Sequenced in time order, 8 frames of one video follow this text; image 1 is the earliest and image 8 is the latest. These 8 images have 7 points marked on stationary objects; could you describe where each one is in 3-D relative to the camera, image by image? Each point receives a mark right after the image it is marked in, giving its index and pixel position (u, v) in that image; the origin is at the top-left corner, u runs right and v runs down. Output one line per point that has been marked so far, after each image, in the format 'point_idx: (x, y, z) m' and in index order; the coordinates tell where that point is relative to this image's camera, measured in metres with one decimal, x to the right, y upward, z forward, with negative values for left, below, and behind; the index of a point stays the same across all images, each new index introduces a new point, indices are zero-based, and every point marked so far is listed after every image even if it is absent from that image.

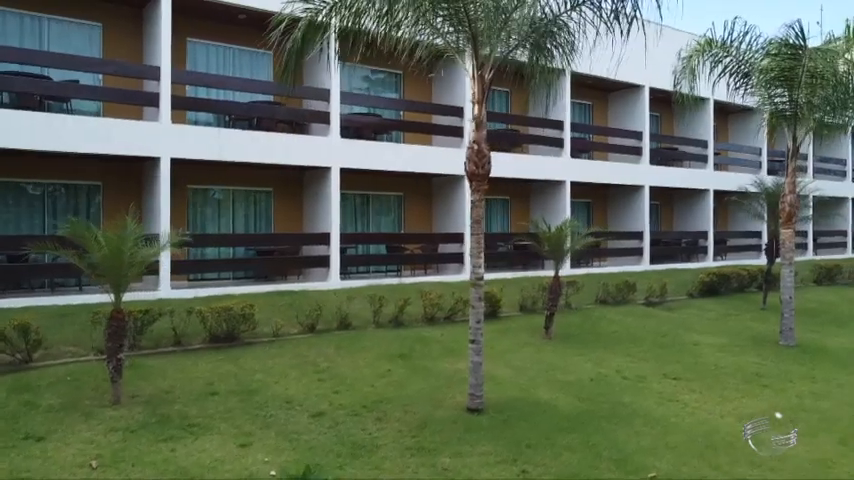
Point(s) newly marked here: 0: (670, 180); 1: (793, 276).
0: (+6.6, +1.6, +19.9) m
1: (+6.0, -0.6, +12.0) m
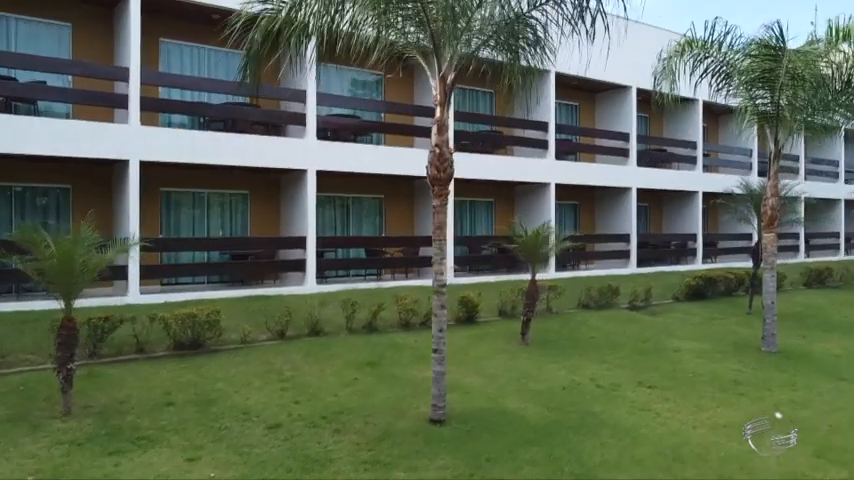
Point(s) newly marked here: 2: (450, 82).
0: (+6.2, +1.6, +19.7) m
1: (+5.6, -0.7, +11.7) m
2: (+0.2, +1.6, +7.4) m
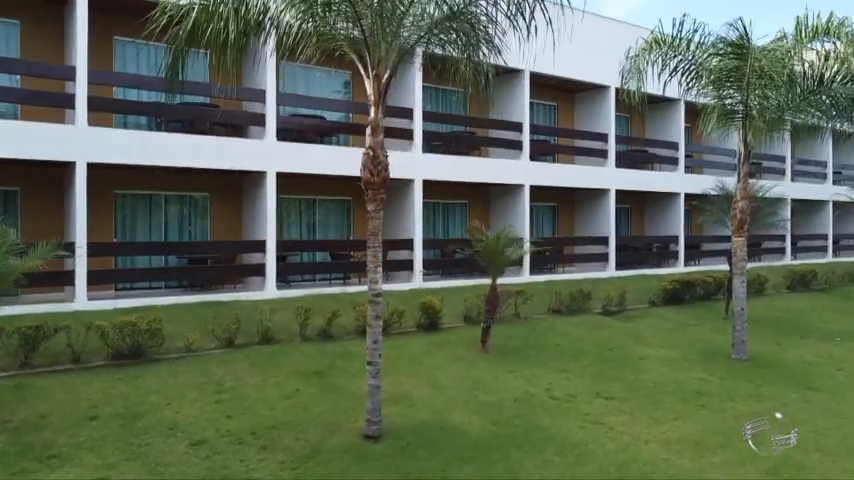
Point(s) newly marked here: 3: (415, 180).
0: (+5.6, +1.5, +19.3) m
1: (+5.0, -0.7, +11.4) m
2: (-0.4, +1.6, +7.1) m
3: (-0.3, +1.3, +15.1) m
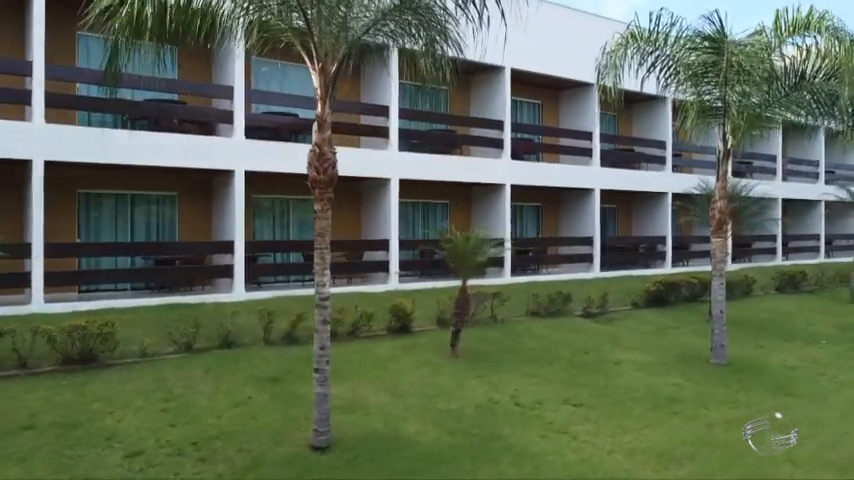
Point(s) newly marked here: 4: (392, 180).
0: (+5.1, +1.5, +19.0) m
1: (+4.5, -0.7, +11.0) m
2: (-0.9, +1.5, +6.7) m
3: (-0.8, +1.2, +14.8) m
4: (-0.7, +1.2, +14.8) m
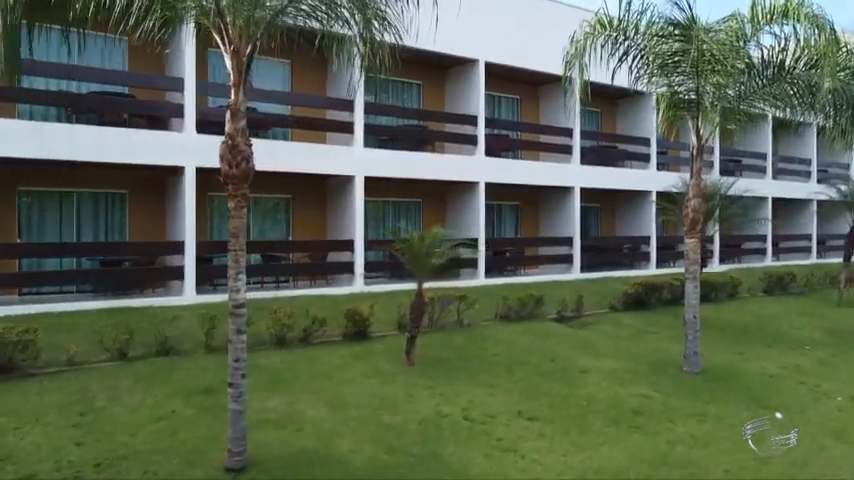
0: (+4.5, +1.5, +18.4) m
1: (+3.9, -0.7, +10.4) m
2: (-1.5, +1.5, +6.1) m
3: (-1.4, +1.2, +14.1) m
4: (-1.4, +1.2, +14.1) m
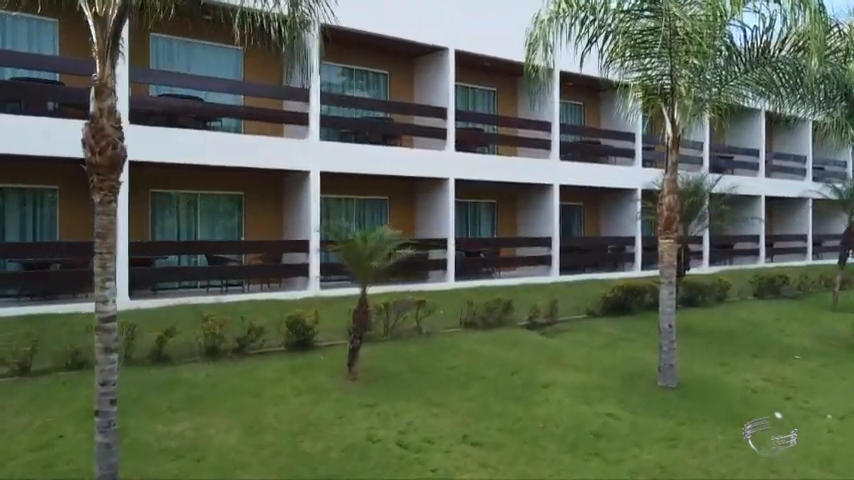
0: (+3.8, +1.5, +17.4) m
1: (+3.2, -0.7, +9.4) m
2: (-2.2, +1.5, +5.1) m
3: (-2.1, +1.2, +13.1) m
4: (-2.1, +1.2, +13.1) m
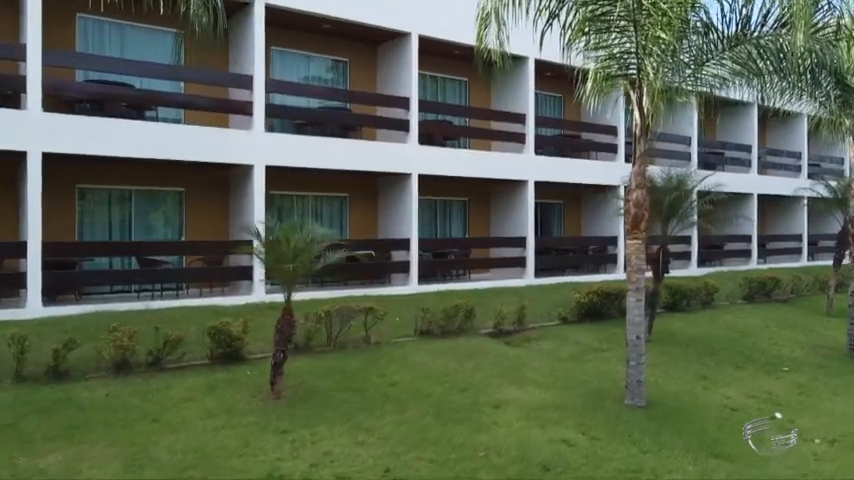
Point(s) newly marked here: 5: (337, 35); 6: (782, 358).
0: (+3.1, +1.5, +16.3) m
1: (+2.5, -0.8, +8.4) m
2: (-2.9, +1.5, +4.1) m
3: (-2.8, +1.2, +12.1) m
4: (-2.8, +1.2, +12.1) m
5: (-1.8, +4.1, +14.7) m
6: (+5.6, -1.9, +11.6) m
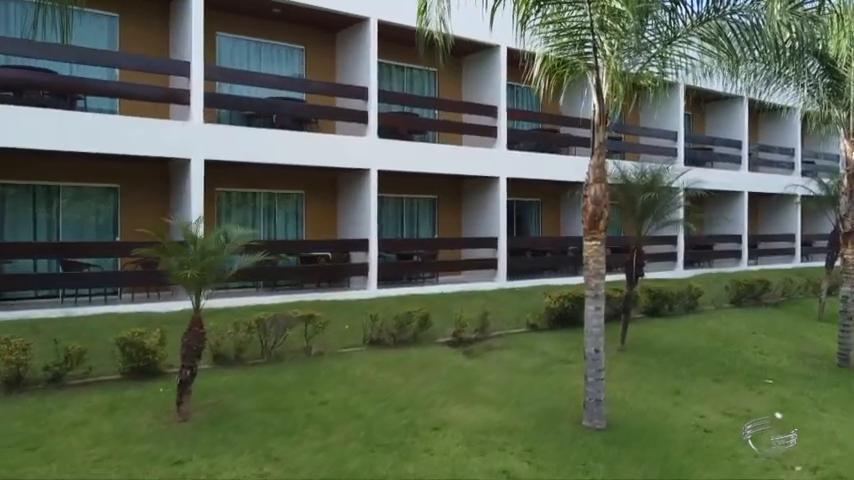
0: (+2.4, +1.5, +15.4) m
1: (+1.8, -0.8, +7.4) m
2: (-3.6, +1.5, +3.1) m
3: (-3.5, +1.2, +11.1) m
4: (-3.5, +1.2, +11.1) m
5: (-2.5, +4.1, +13.8) m
6: (+4.9, -1.9, +10.7) m
